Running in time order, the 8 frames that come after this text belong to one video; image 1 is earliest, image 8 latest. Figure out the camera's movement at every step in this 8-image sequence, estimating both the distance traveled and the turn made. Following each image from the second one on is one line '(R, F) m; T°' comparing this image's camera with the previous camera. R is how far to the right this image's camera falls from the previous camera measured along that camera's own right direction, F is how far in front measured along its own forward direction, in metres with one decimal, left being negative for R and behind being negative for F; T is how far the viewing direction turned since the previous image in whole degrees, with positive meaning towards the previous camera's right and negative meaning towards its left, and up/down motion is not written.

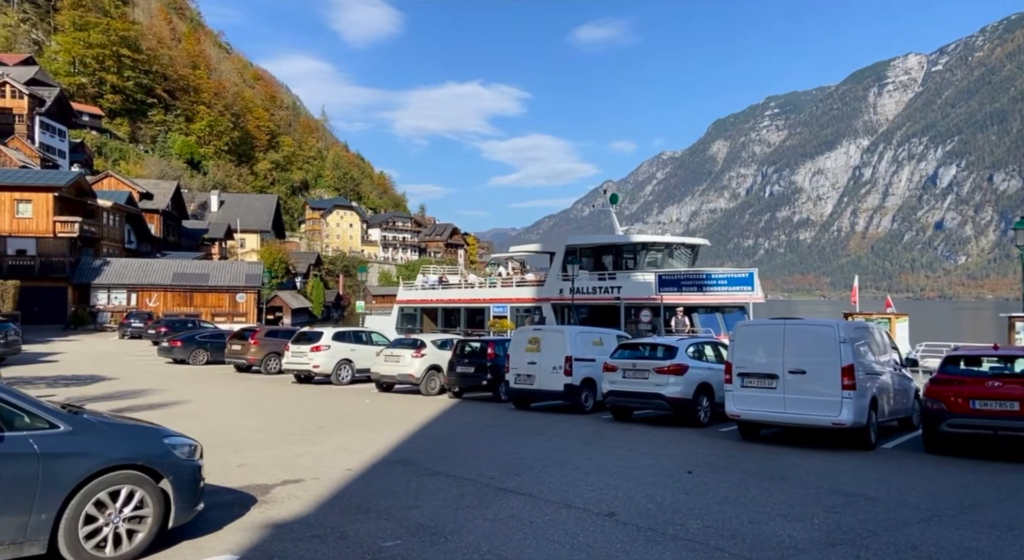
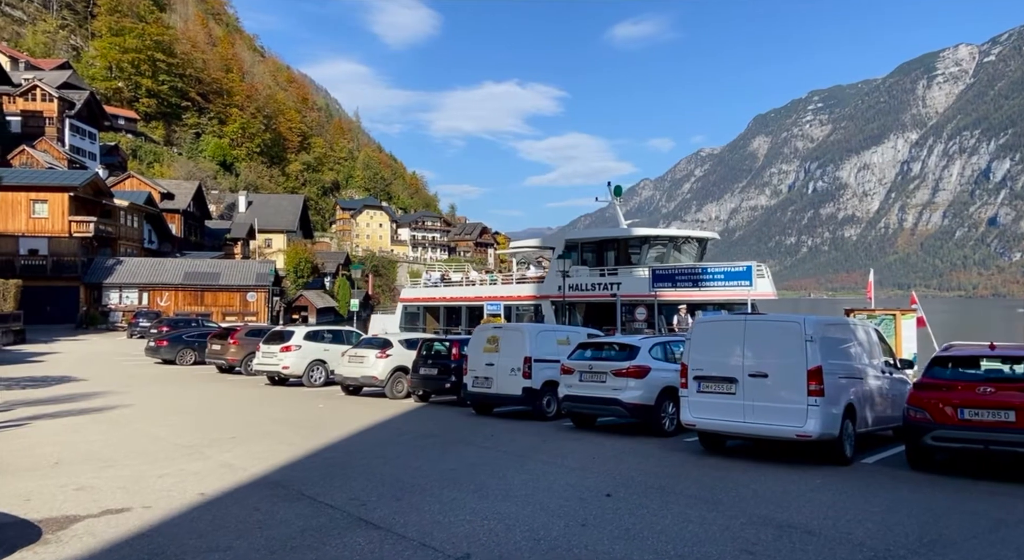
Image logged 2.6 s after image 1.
(+1.3, +1.2) m; -2°
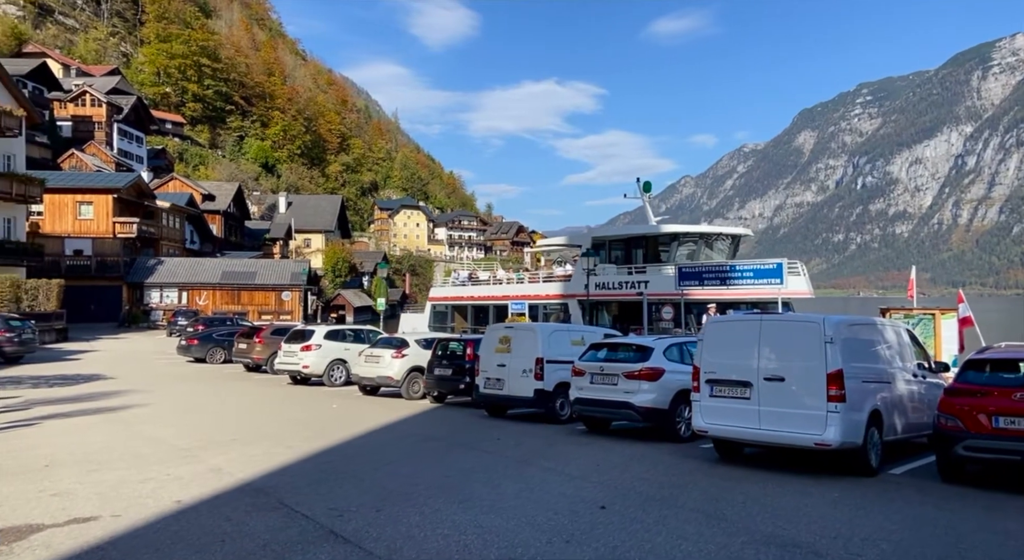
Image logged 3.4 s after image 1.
(+0.4, +0.4) m; -3°
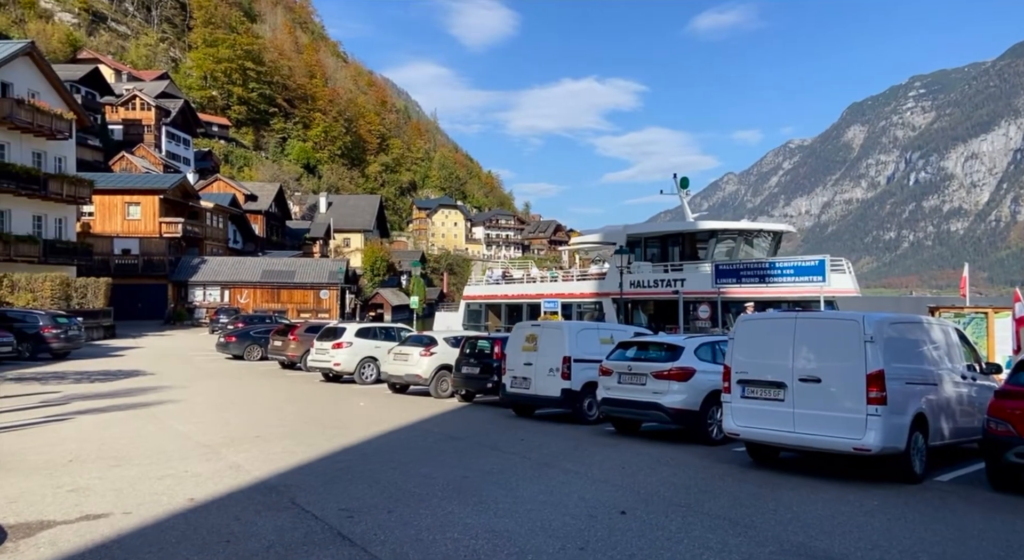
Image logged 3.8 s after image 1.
(+0.2, +0.3) m; -3°
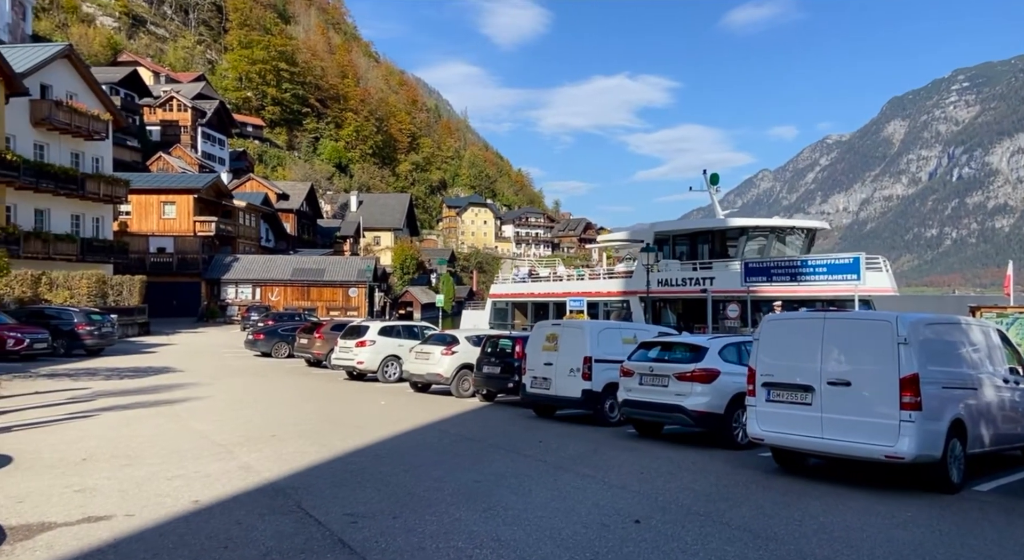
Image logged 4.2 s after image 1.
(+0.2, +0.2) m; -2°
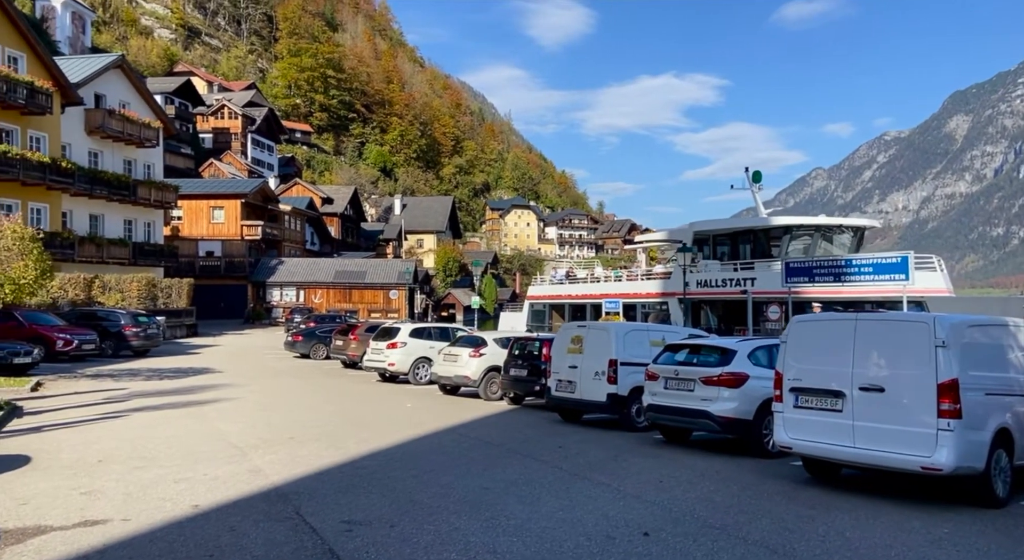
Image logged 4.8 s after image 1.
(+0.3, +0.3) m; -4°
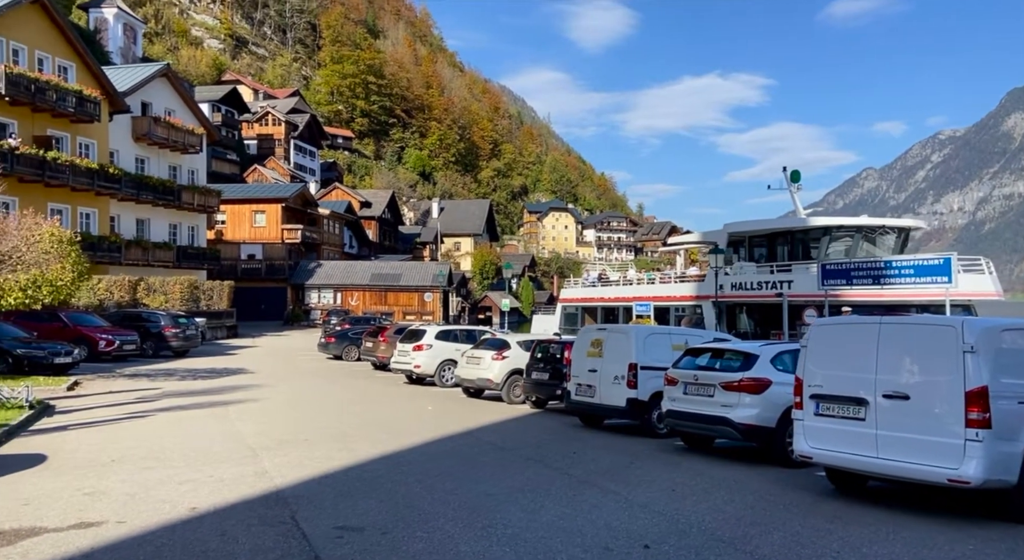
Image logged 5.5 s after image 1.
(+0.3, +0.2) m; -3°
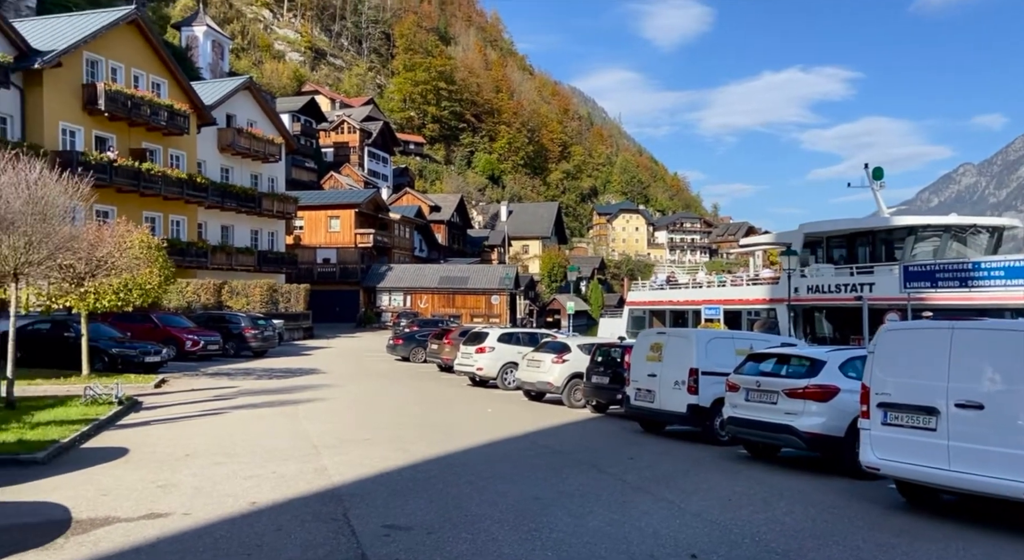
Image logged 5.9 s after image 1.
(+0.2, 0.0) m; -6°
